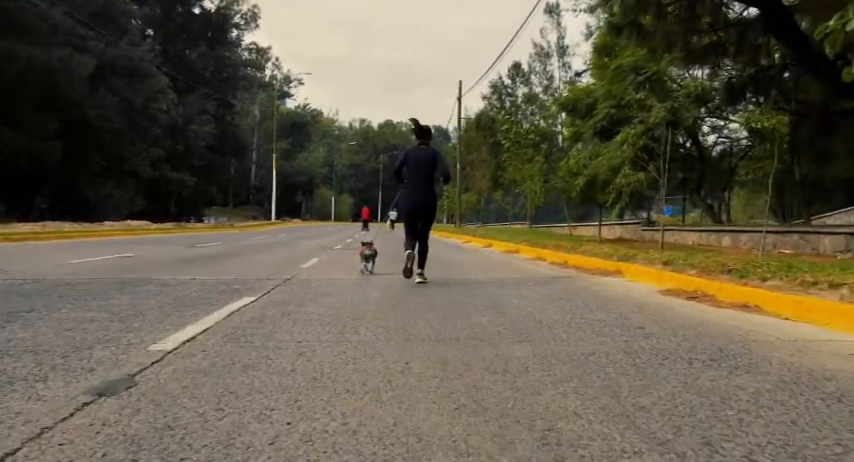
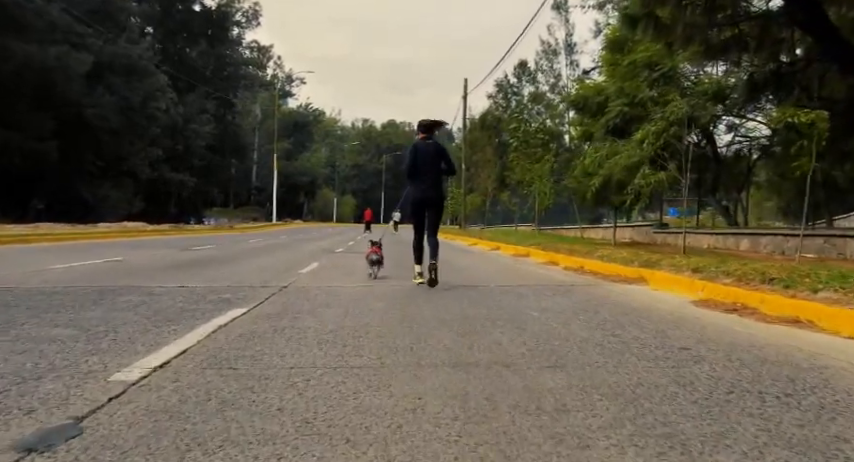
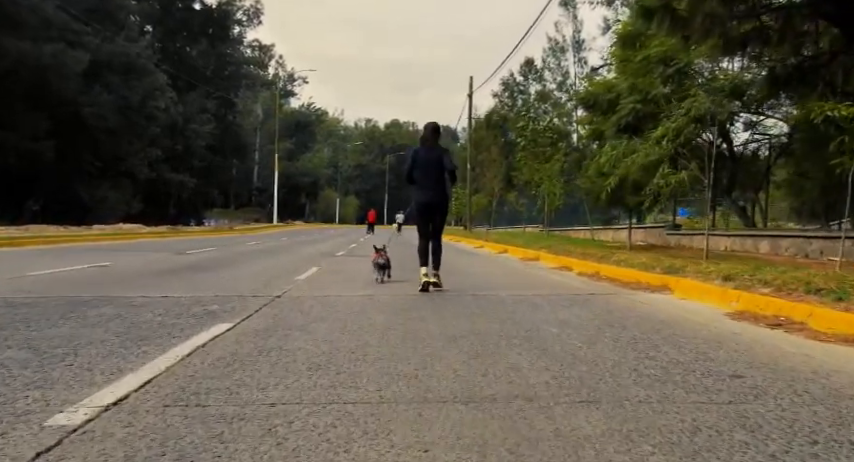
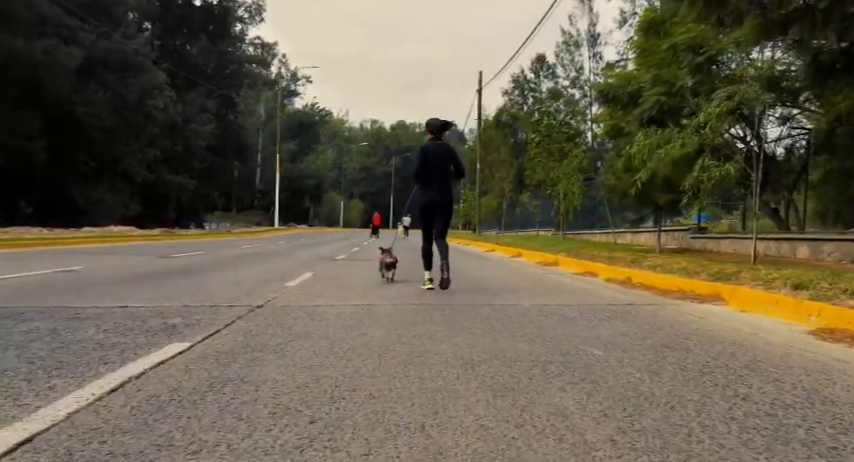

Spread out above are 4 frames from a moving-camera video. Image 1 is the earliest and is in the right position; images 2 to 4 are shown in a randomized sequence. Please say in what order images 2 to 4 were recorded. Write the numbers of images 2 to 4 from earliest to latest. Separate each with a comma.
2, 3, 4
